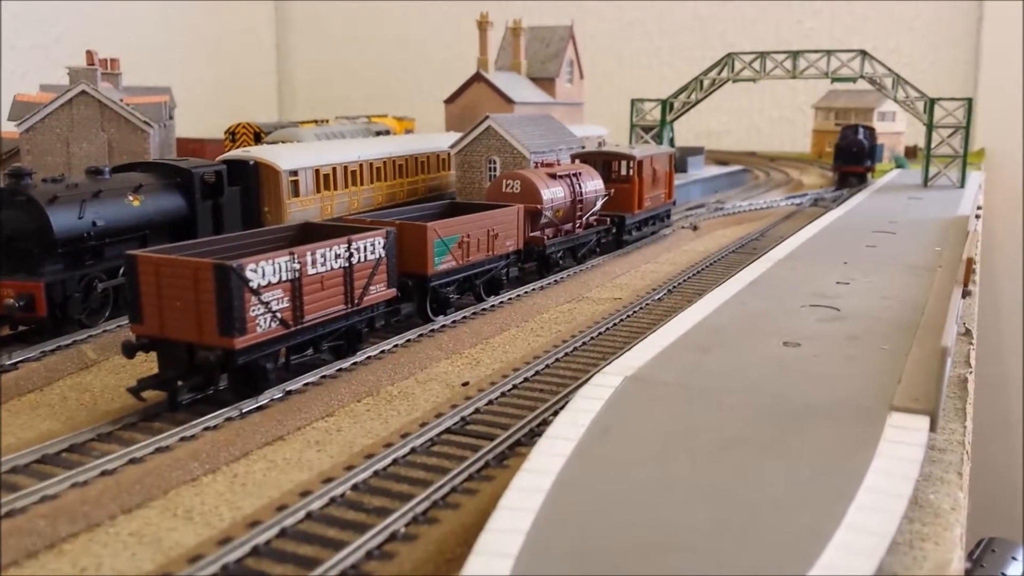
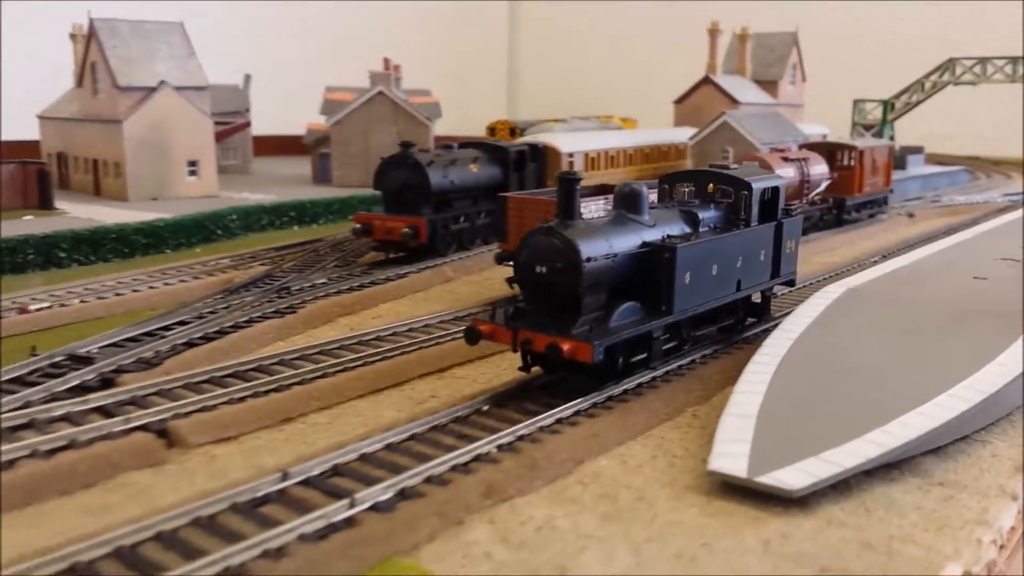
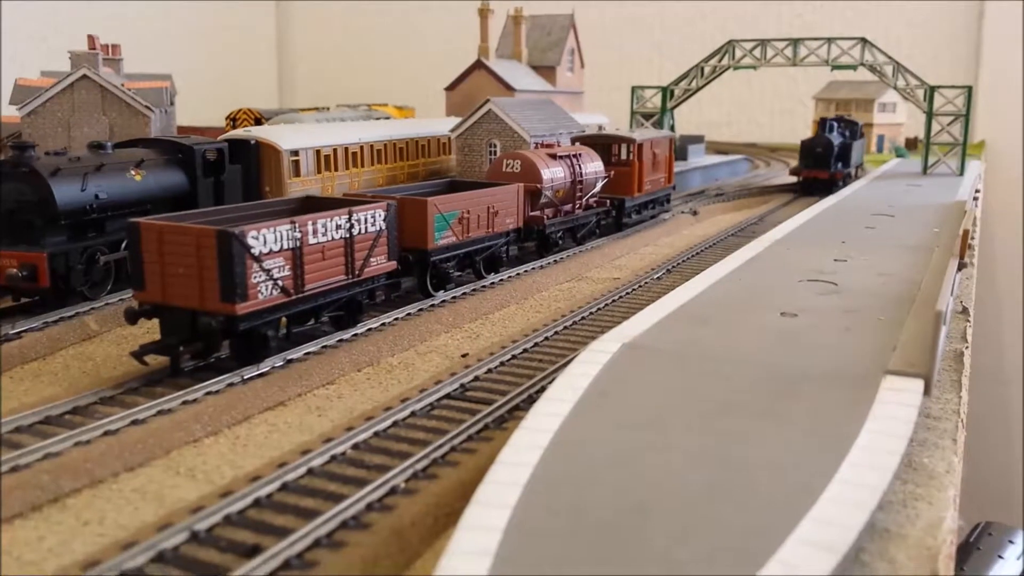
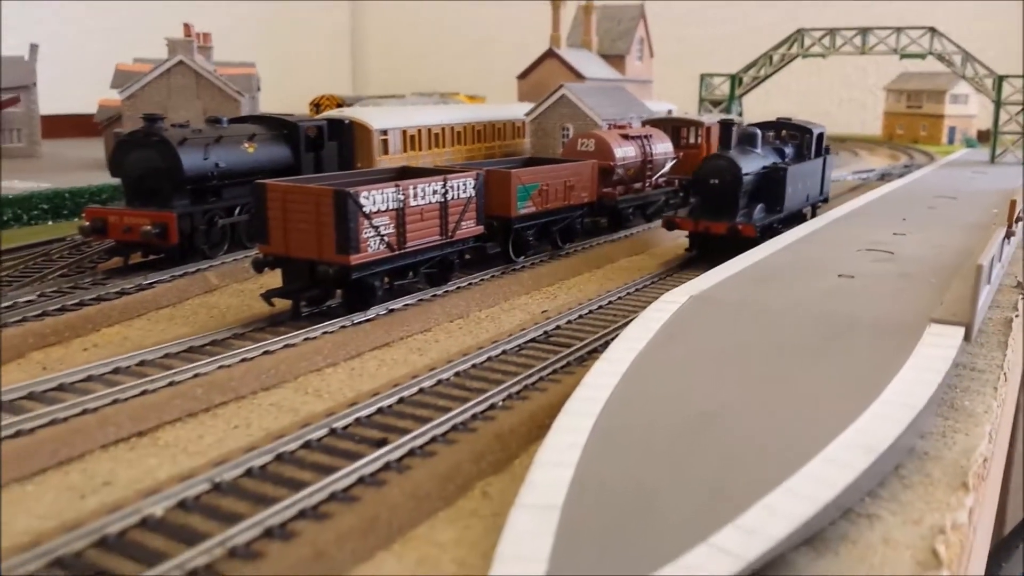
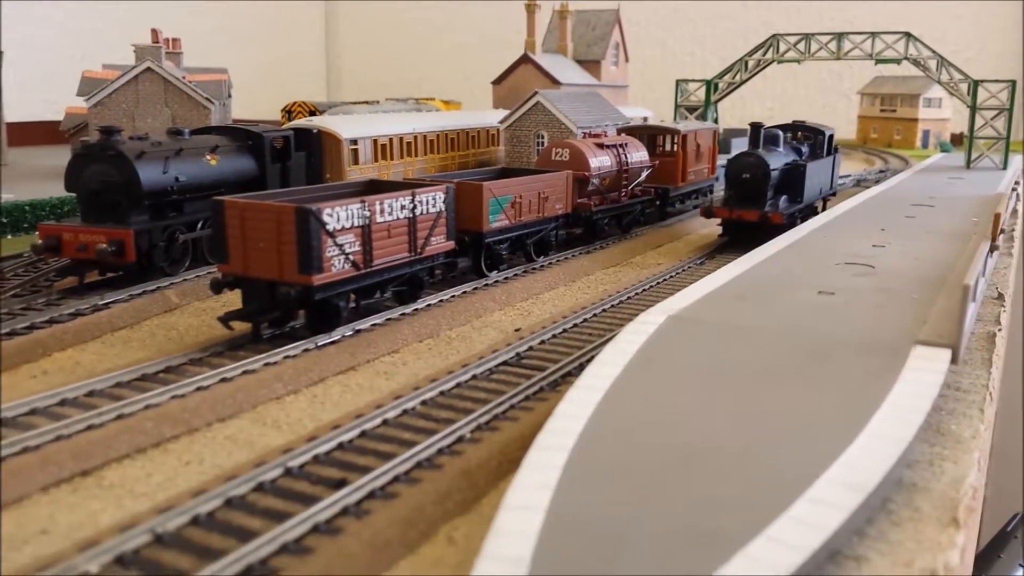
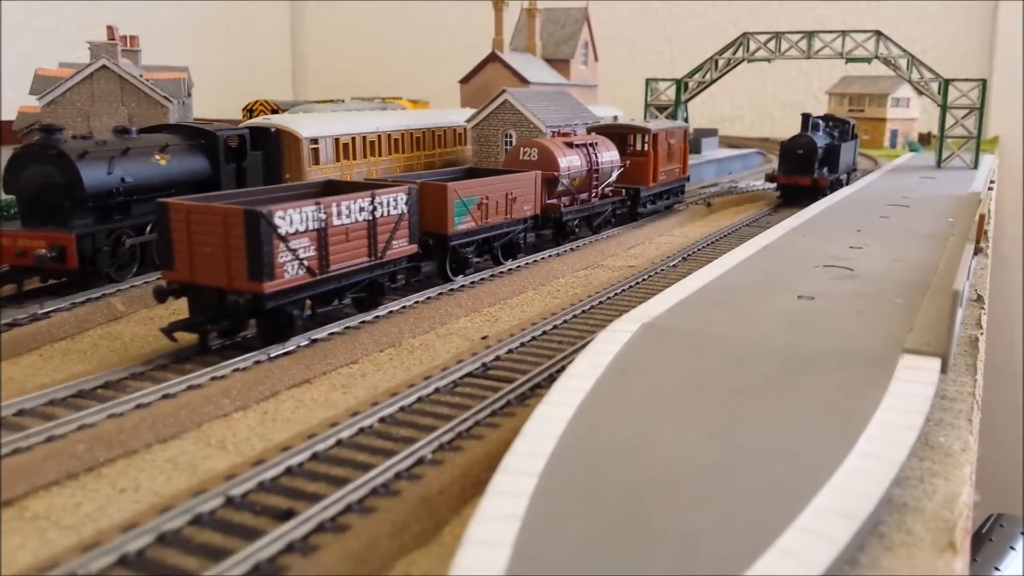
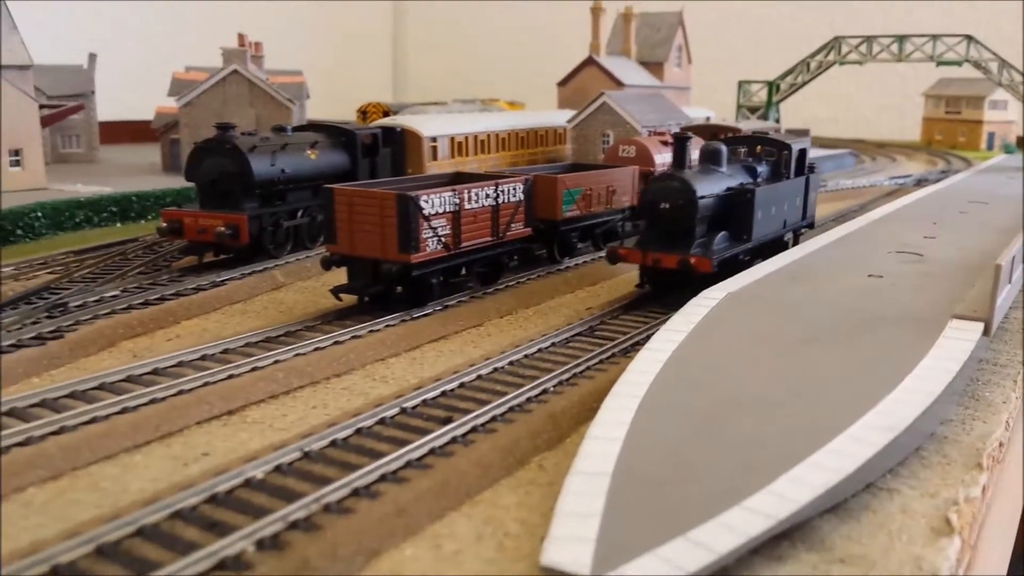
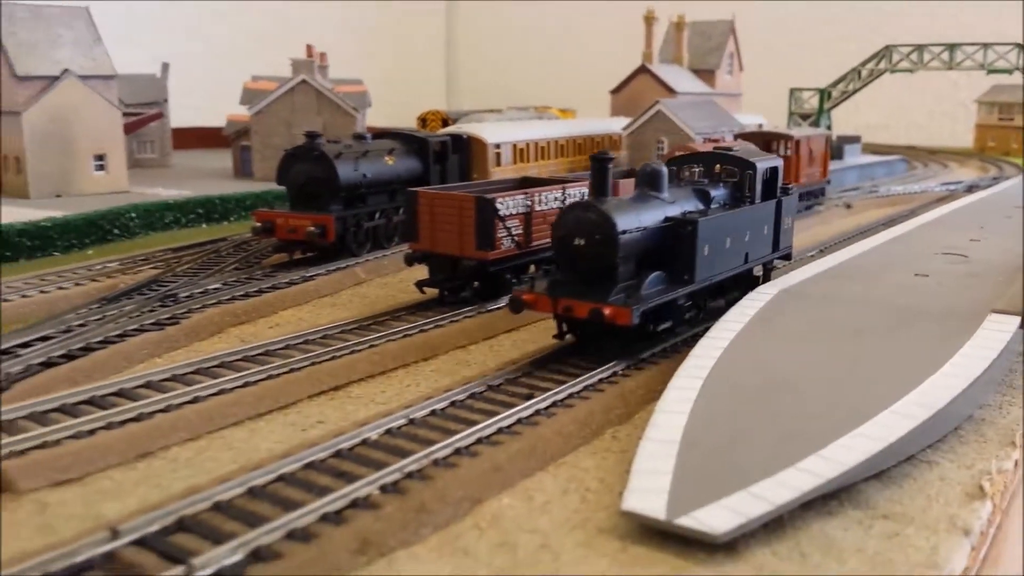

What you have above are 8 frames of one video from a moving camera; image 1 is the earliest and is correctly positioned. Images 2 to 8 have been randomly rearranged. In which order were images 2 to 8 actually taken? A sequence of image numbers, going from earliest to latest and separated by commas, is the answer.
3, 6, 5, 4, 7, 8, 2
